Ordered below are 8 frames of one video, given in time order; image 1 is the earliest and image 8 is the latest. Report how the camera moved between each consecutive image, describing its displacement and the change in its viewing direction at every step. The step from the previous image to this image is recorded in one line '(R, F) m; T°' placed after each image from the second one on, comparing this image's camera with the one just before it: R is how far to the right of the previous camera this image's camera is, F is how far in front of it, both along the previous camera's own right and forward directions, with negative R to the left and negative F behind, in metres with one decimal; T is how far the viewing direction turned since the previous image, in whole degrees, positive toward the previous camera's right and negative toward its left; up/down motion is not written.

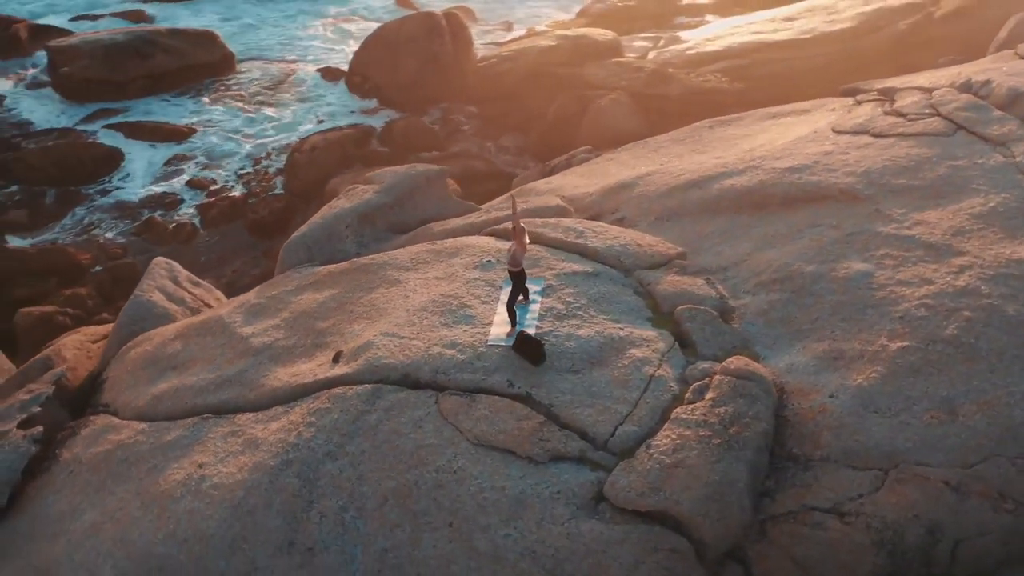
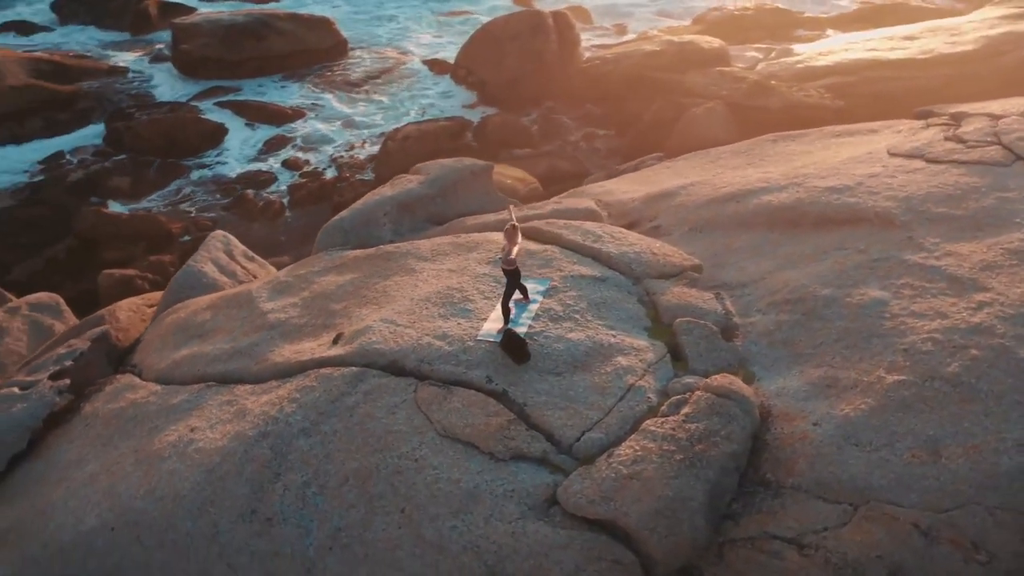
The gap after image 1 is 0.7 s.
(+0.6, 0.0) m; -7°
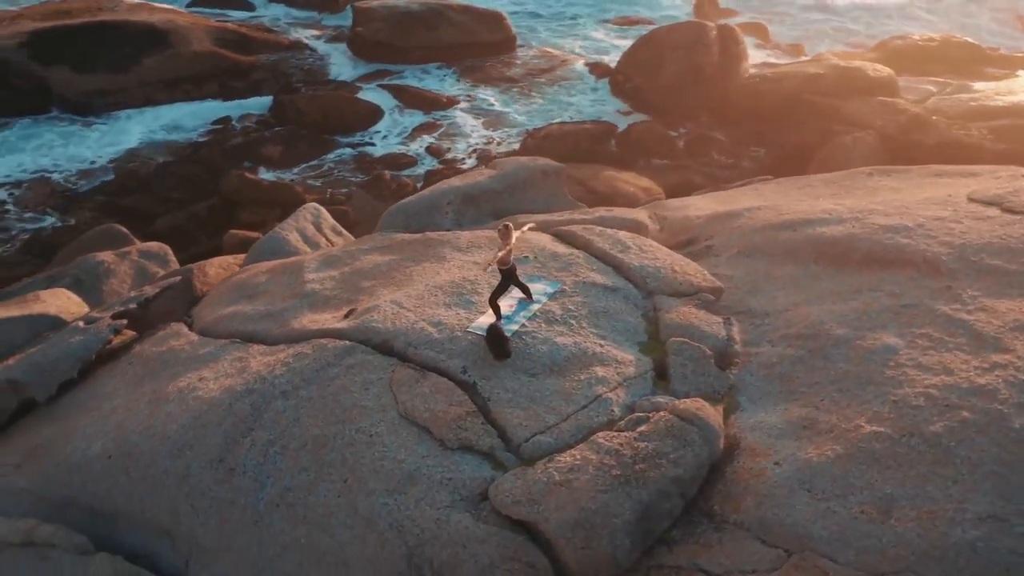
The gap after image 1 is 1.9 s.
(+1.0, 0.0) m; -11°
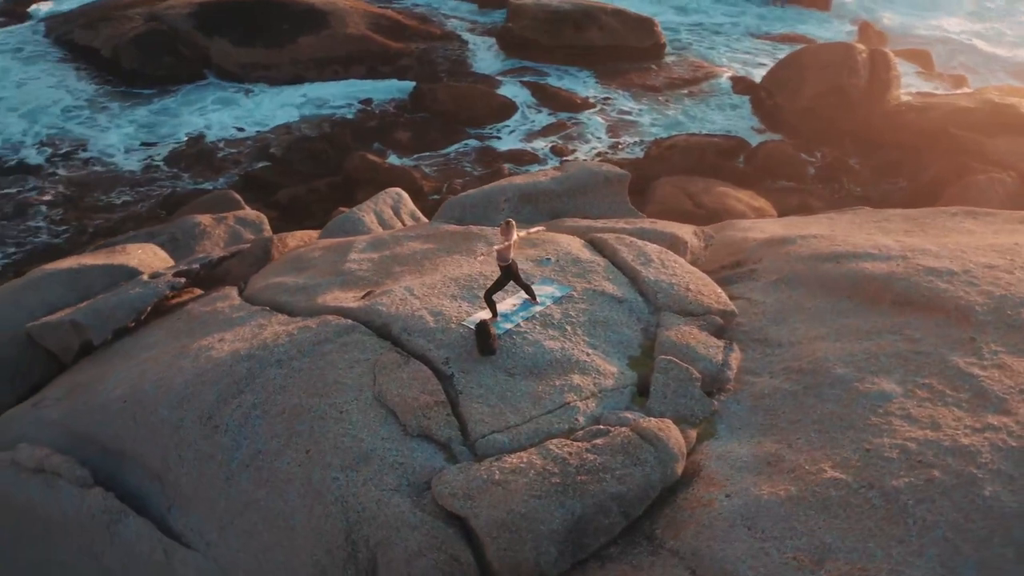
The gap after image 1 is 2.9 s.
(+0.8, +0.1) m; -10°
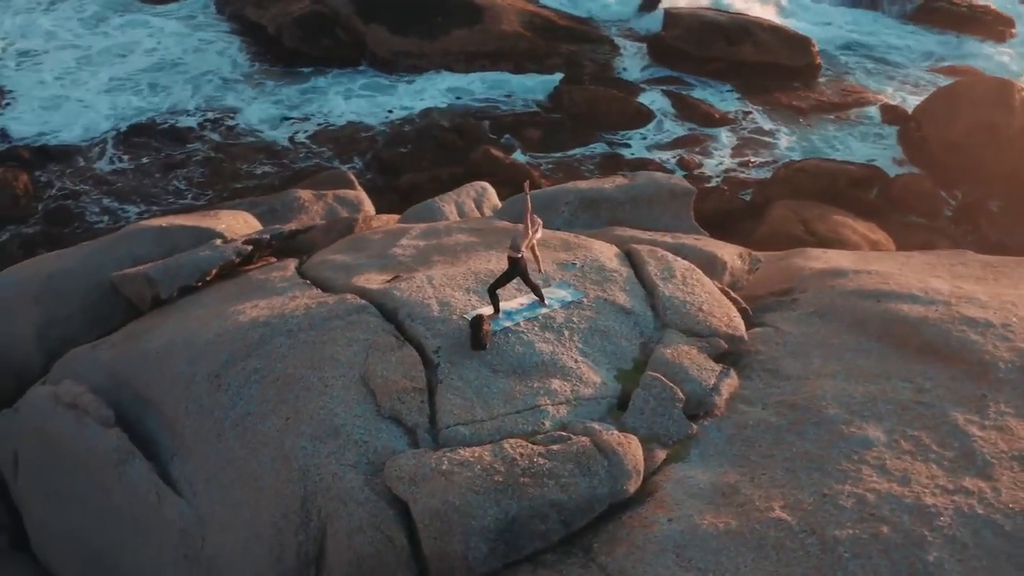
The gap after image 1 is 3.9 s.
(+0.8, +0.1) m; -10°
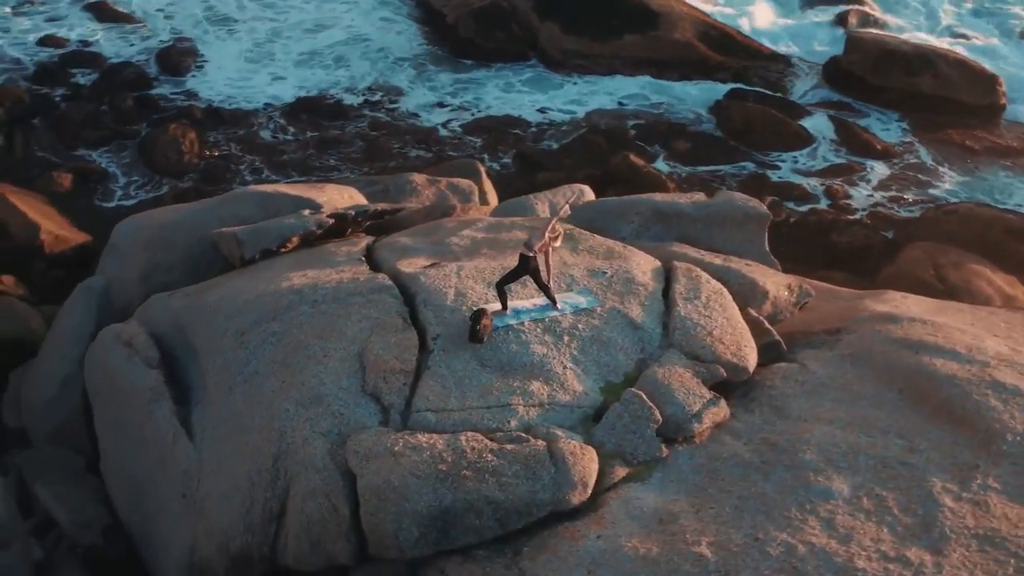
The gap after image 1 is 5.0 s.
(+0.9, +0.1) m; -11°
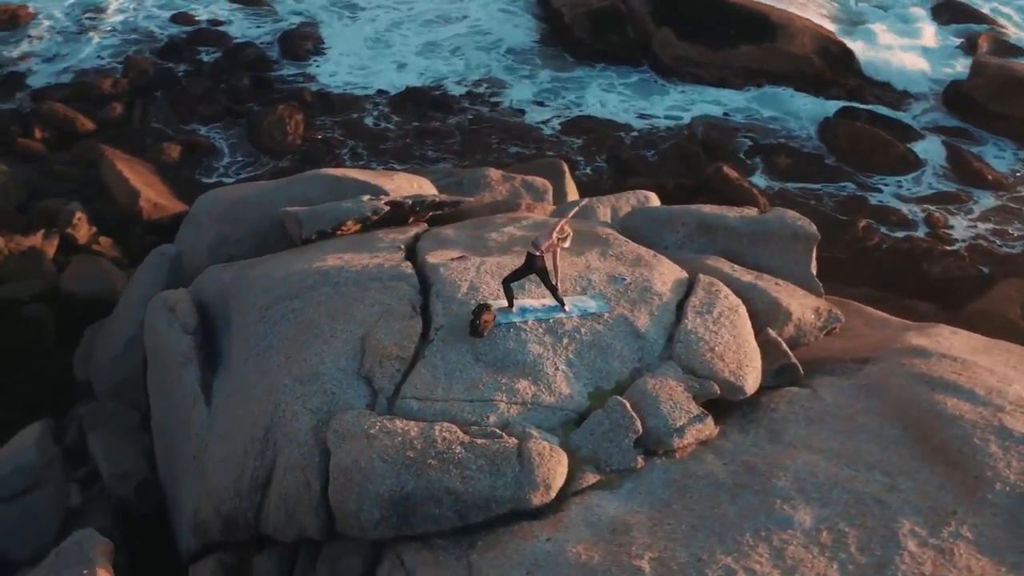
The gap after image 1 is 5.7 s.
(+0.6, 0.0) m; -7°
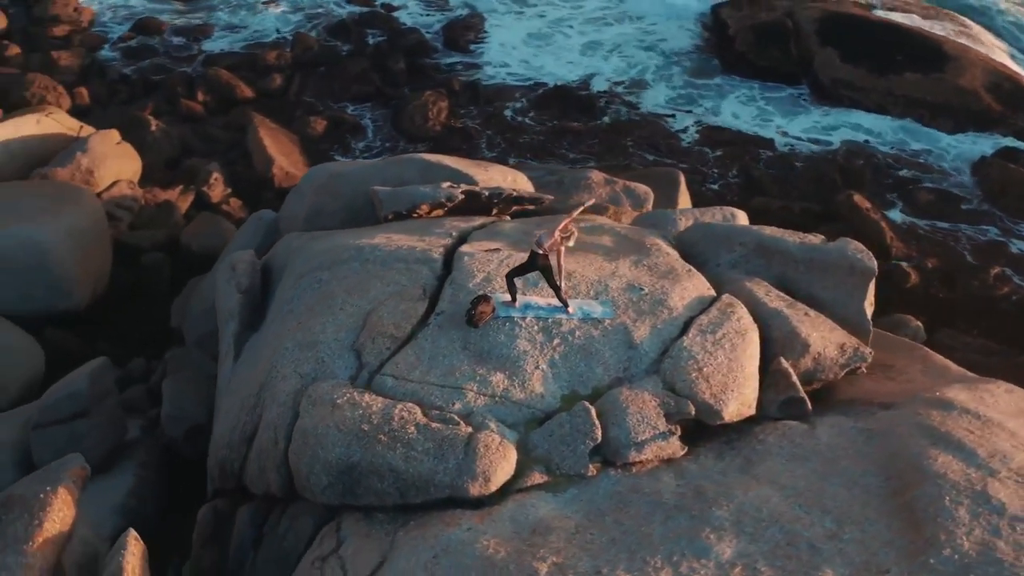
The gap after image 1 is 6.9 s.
(+0.9, 0.0) m; -10°
